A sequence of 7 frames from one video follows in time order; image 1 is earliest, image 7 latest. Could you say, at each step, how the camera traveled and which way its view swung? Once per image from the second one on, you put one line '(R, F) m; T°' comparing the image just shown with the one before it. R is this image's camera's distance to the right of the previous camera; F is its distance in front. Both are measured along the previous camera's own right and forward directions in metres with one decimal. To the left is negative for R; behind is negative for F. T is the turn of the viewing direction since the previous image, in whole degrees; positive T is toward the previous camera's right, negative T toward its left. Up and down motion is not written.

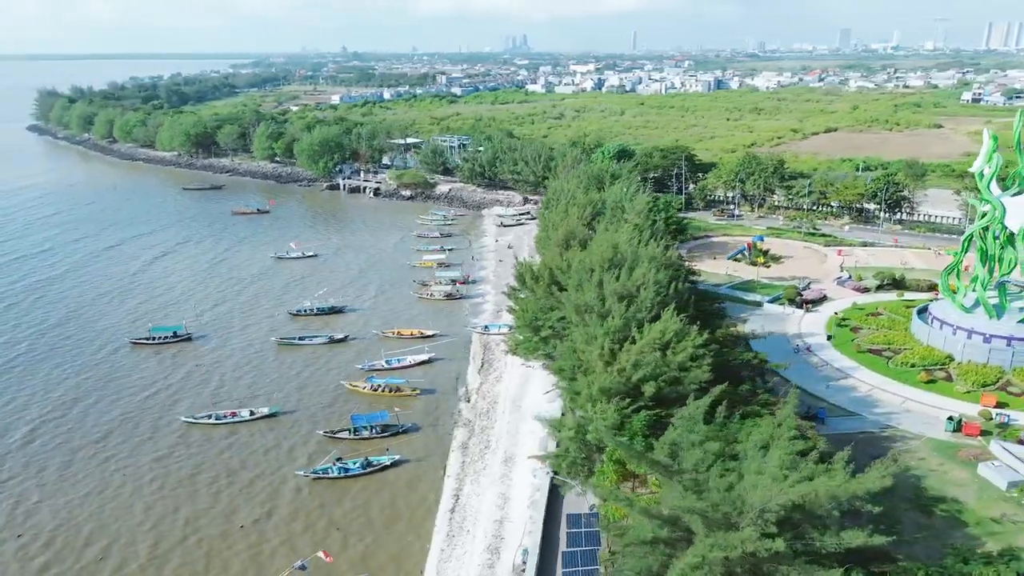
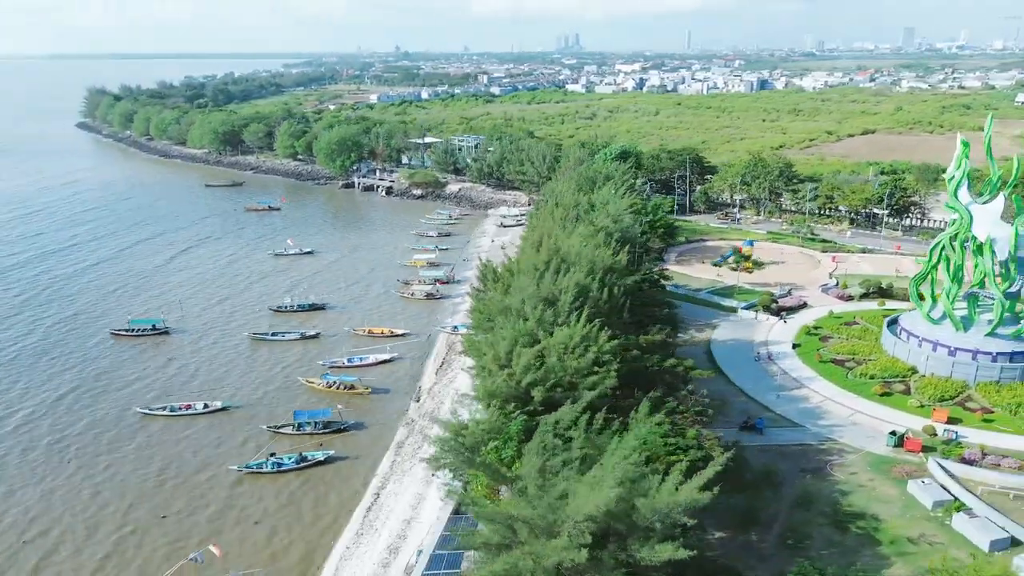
(+5.0, +0.1) m; -3°
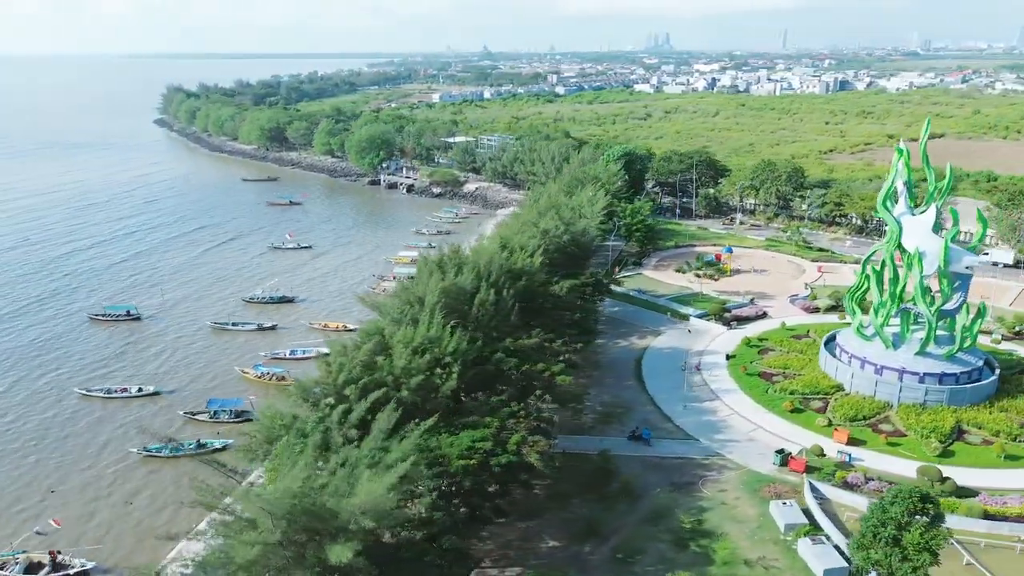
(+8.4, +0.4) m; -6°
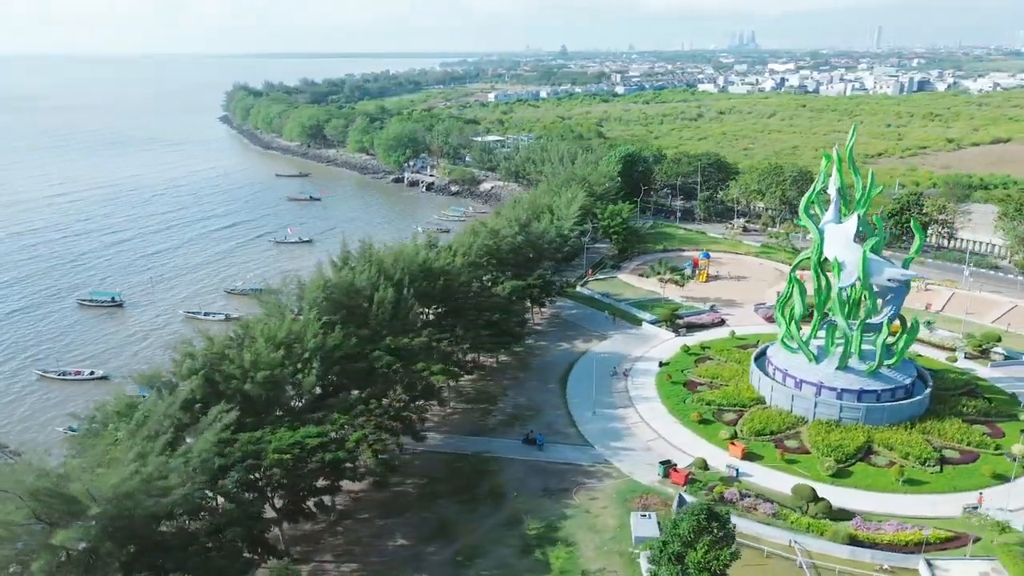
(+7.6, +0.4) m; -5°
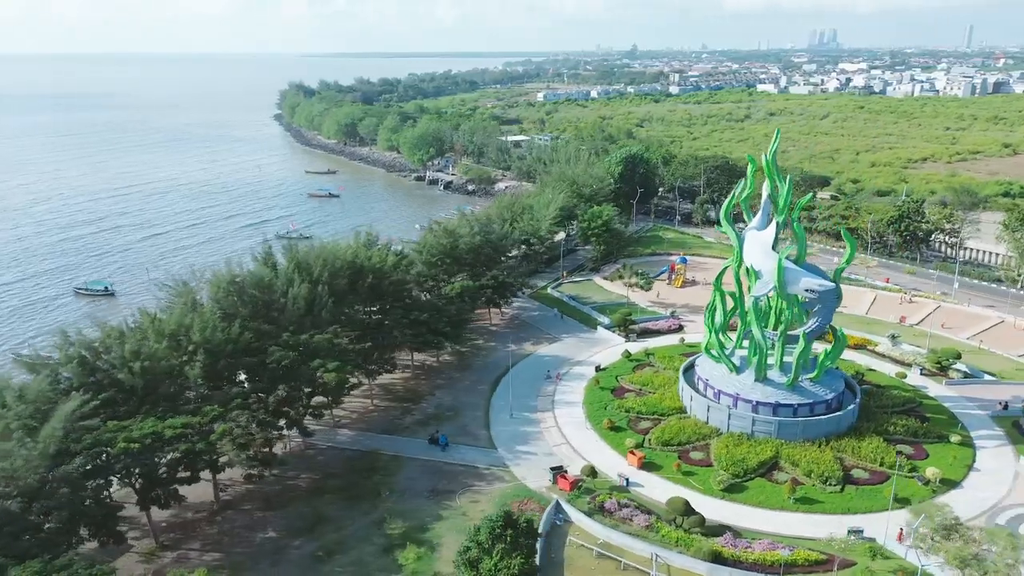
(+6.7, +0.3) m; -5°
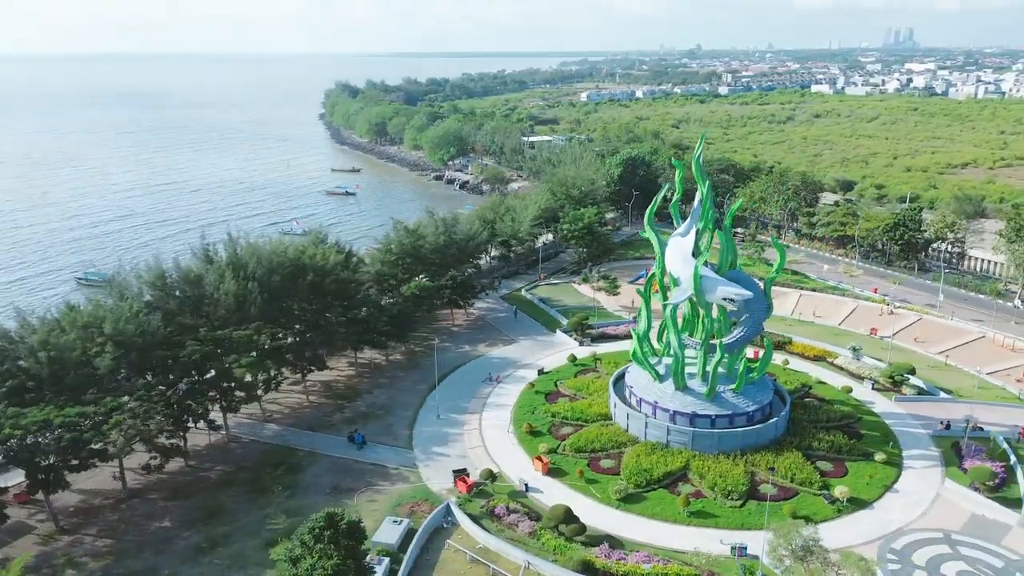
(+5.9, +0.2) m; -4°
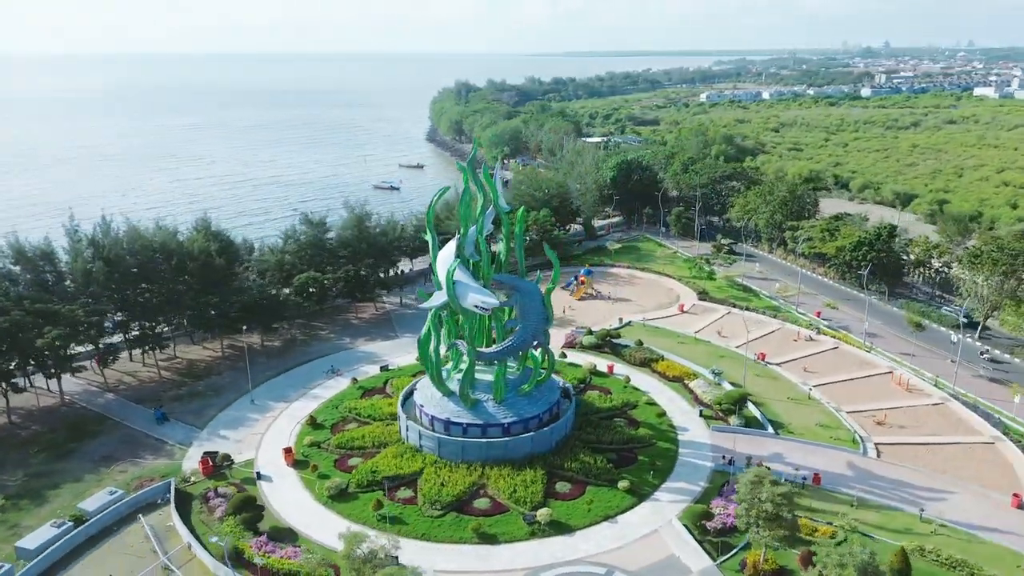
(+15.8, +1.5) m; -11°
